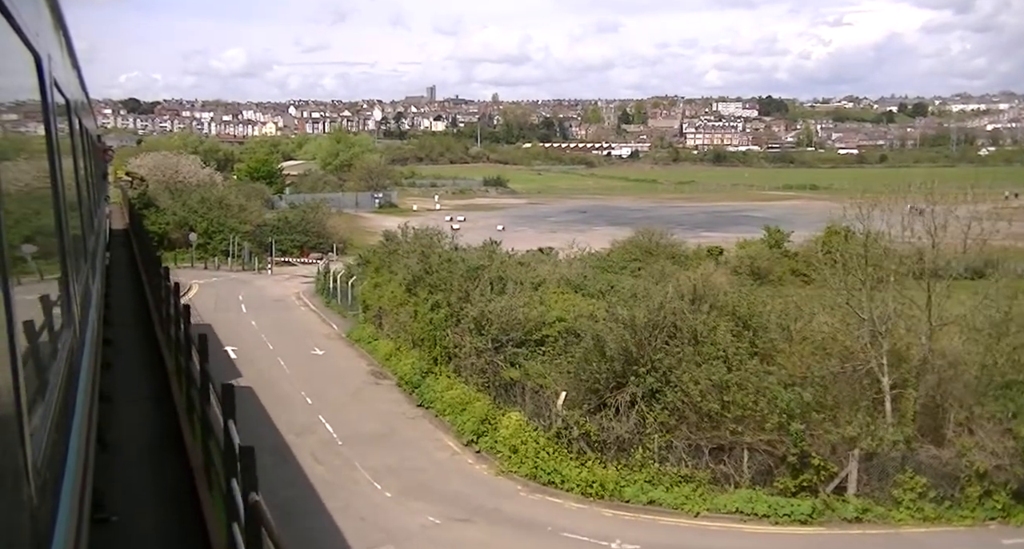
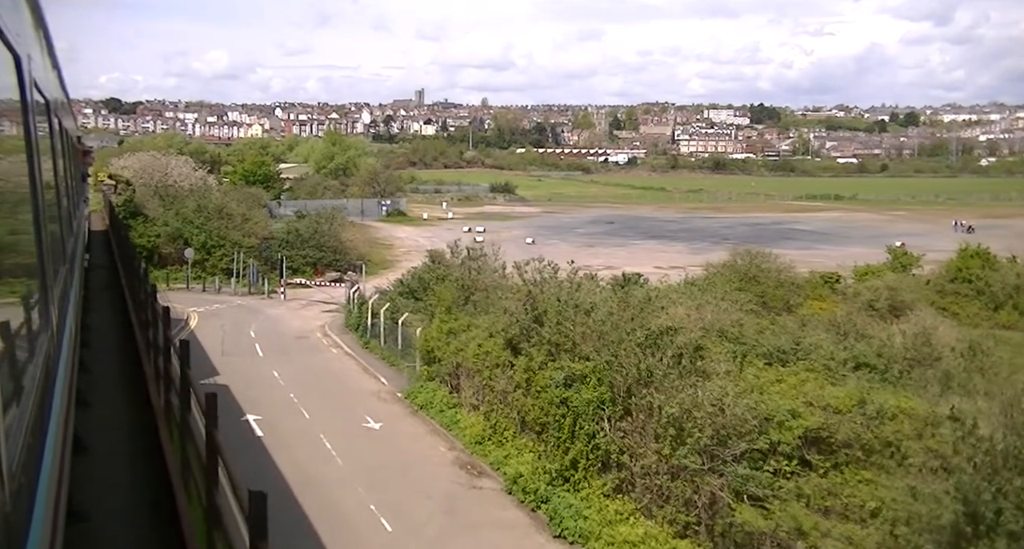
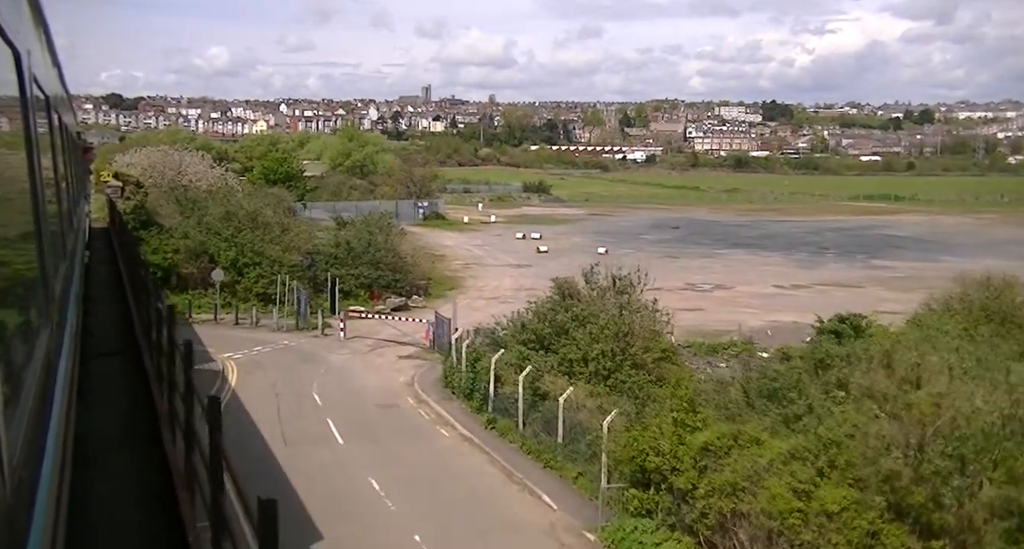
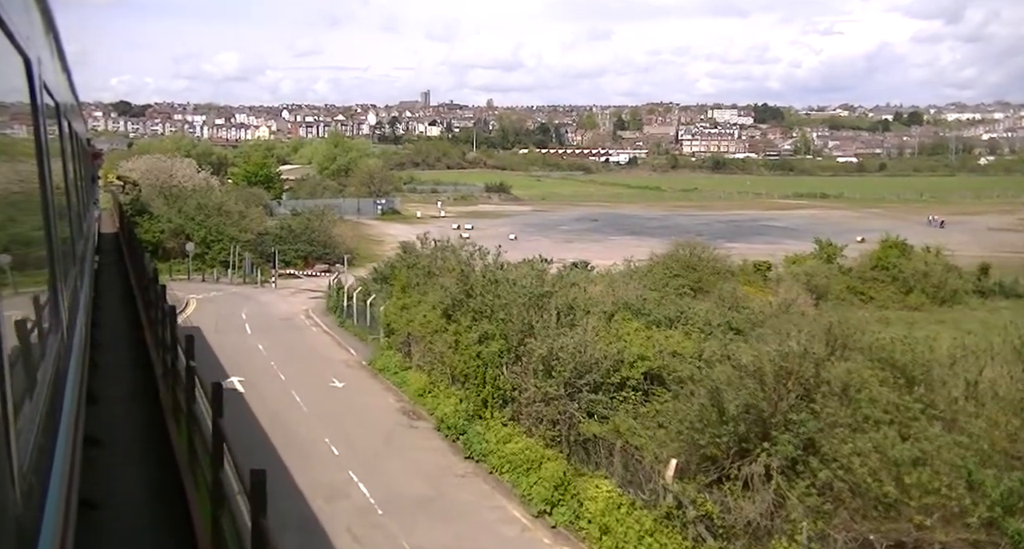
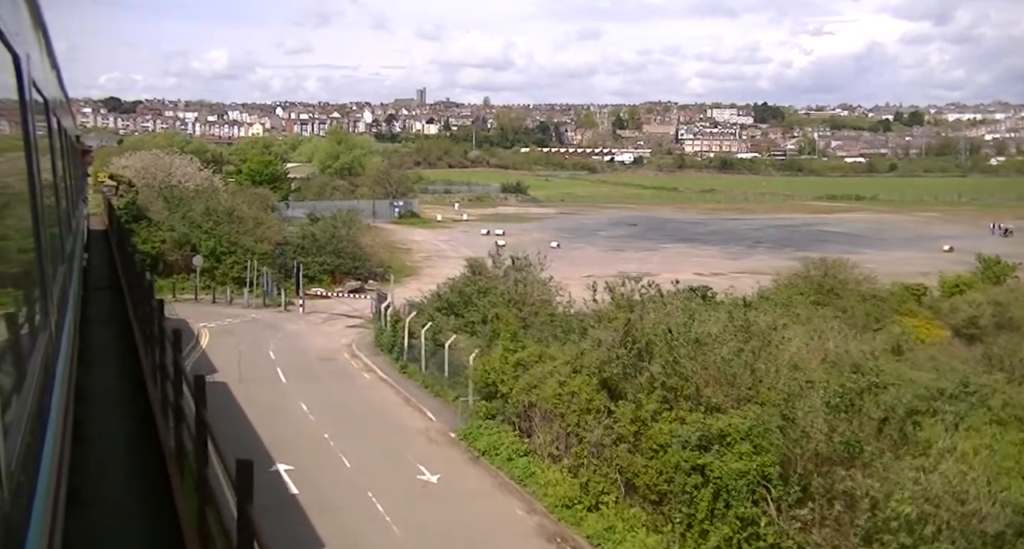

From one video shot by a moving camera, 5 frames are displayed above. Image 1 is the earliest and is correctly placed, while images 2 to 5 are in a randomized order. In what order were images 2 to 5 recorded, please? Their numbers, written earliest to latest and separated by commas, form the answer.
4, 2, 5, 3
